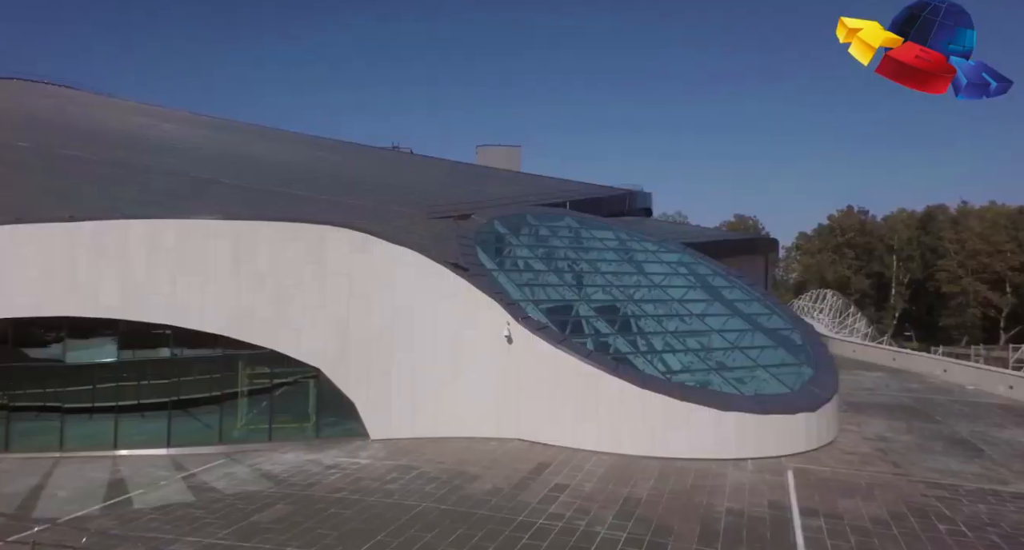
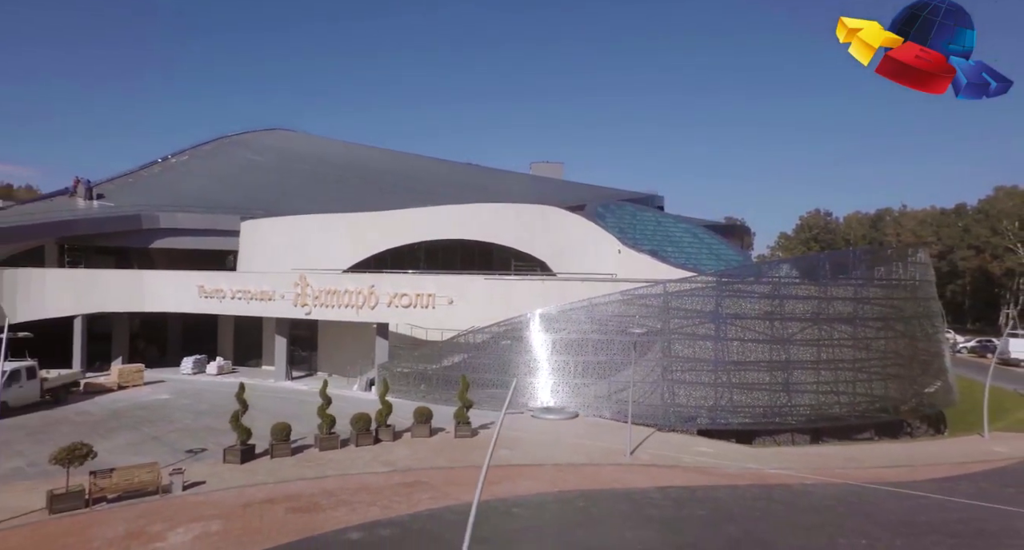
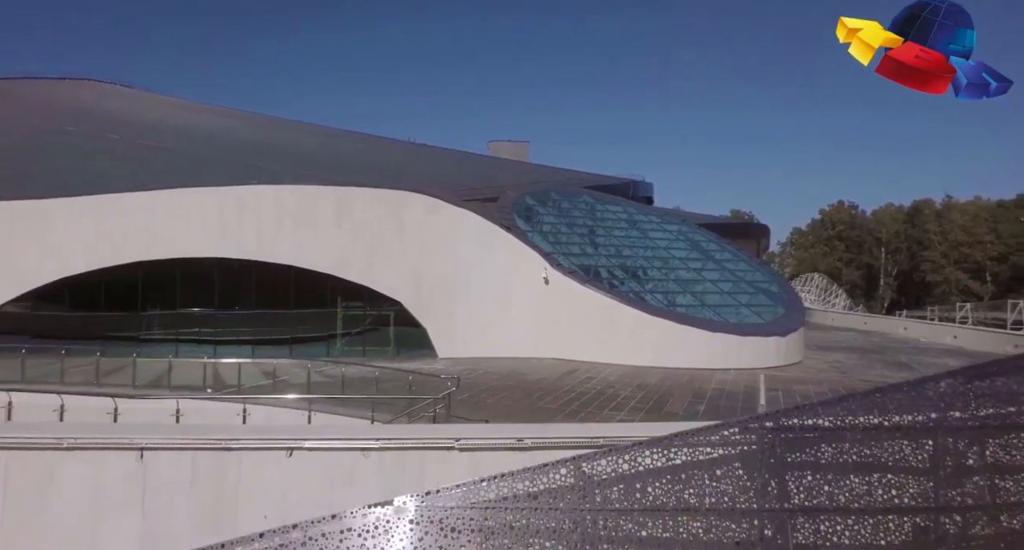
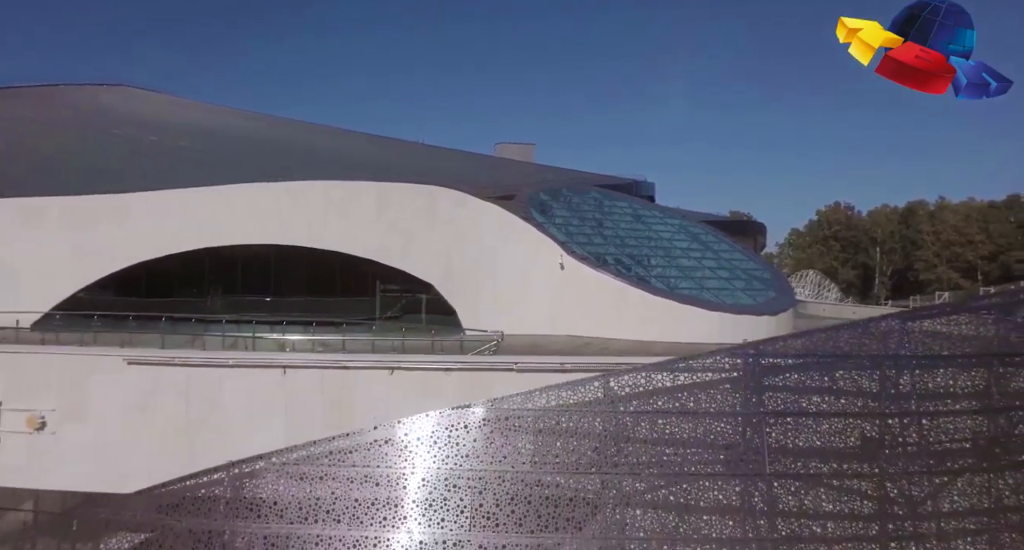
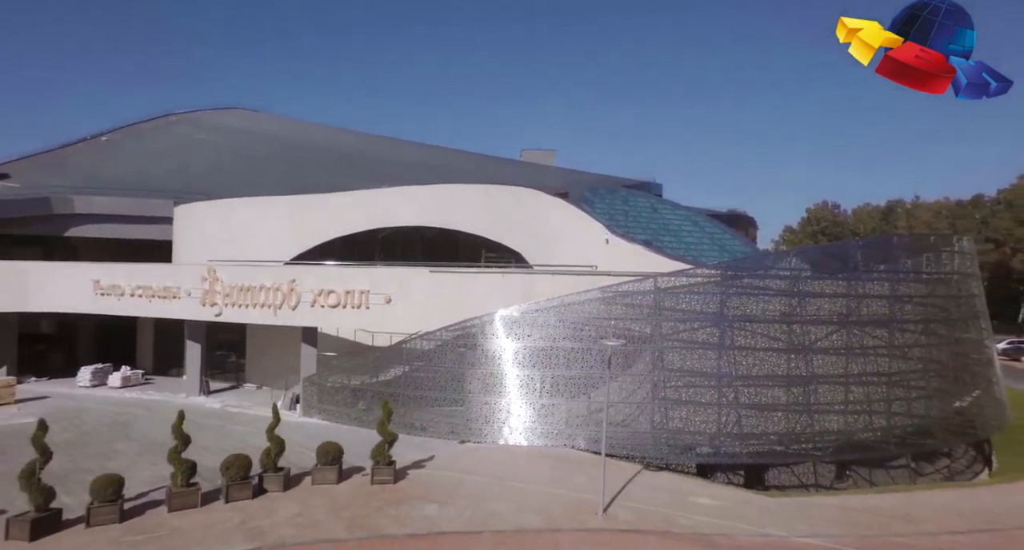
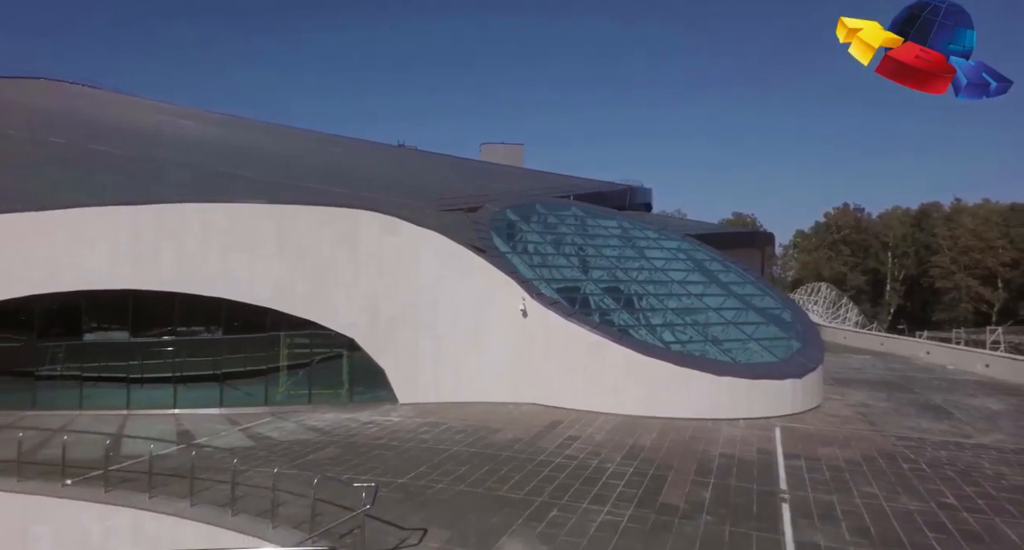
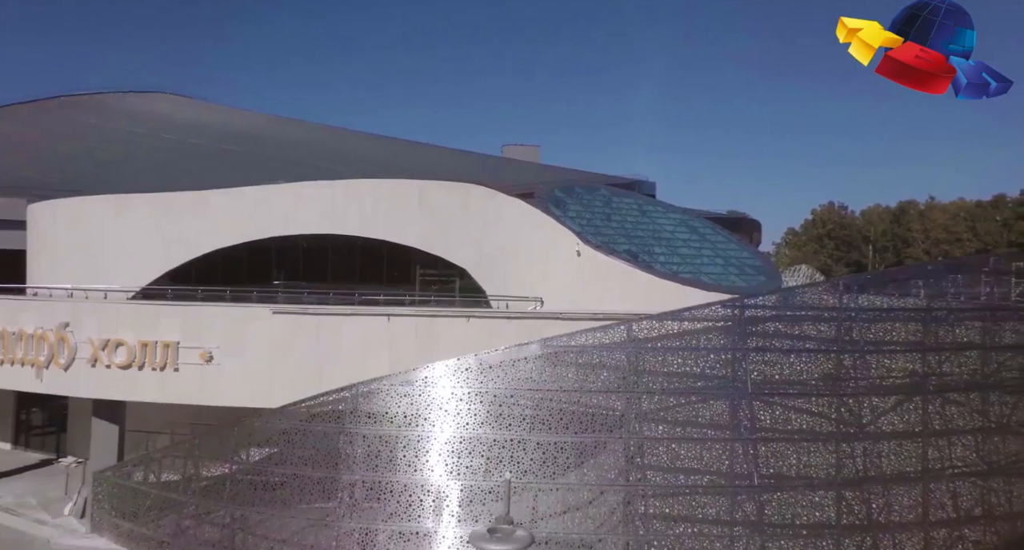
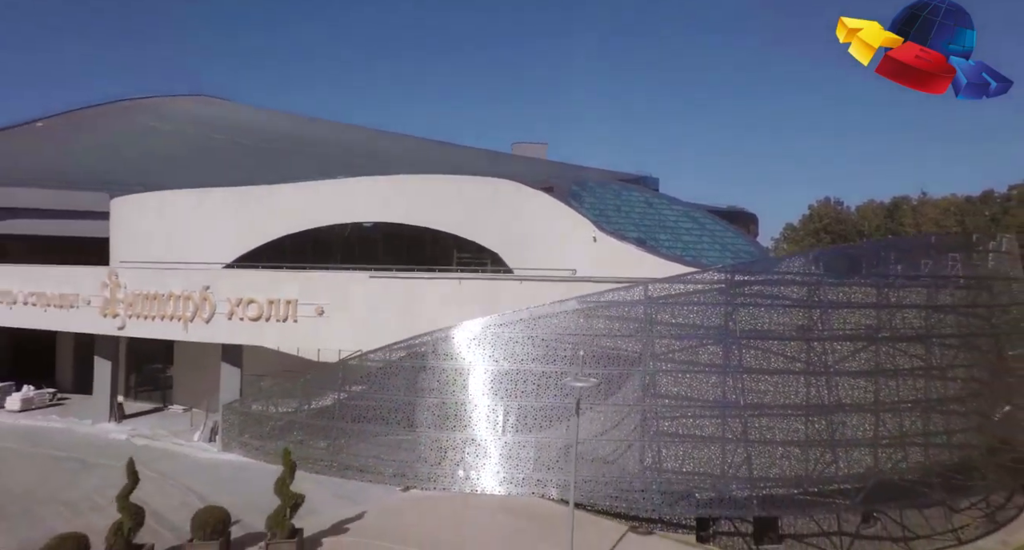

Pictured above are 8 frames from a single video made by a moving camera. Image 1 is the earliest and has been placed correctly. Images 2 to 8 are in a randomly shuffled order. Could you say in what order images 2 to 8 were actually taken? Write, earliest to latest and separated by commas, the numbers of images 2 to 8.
6, 3, 4, 7, 8, 5, 2
